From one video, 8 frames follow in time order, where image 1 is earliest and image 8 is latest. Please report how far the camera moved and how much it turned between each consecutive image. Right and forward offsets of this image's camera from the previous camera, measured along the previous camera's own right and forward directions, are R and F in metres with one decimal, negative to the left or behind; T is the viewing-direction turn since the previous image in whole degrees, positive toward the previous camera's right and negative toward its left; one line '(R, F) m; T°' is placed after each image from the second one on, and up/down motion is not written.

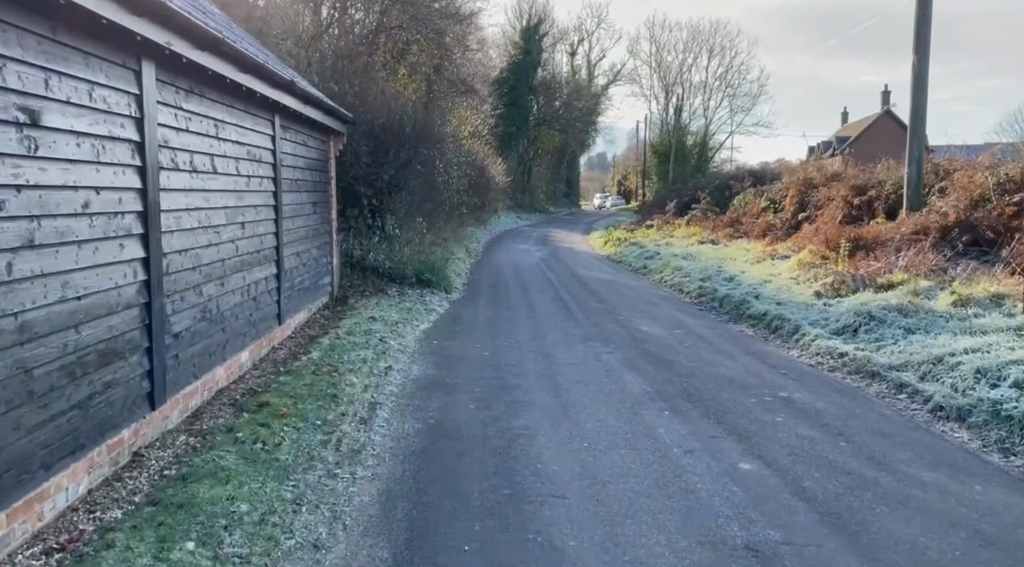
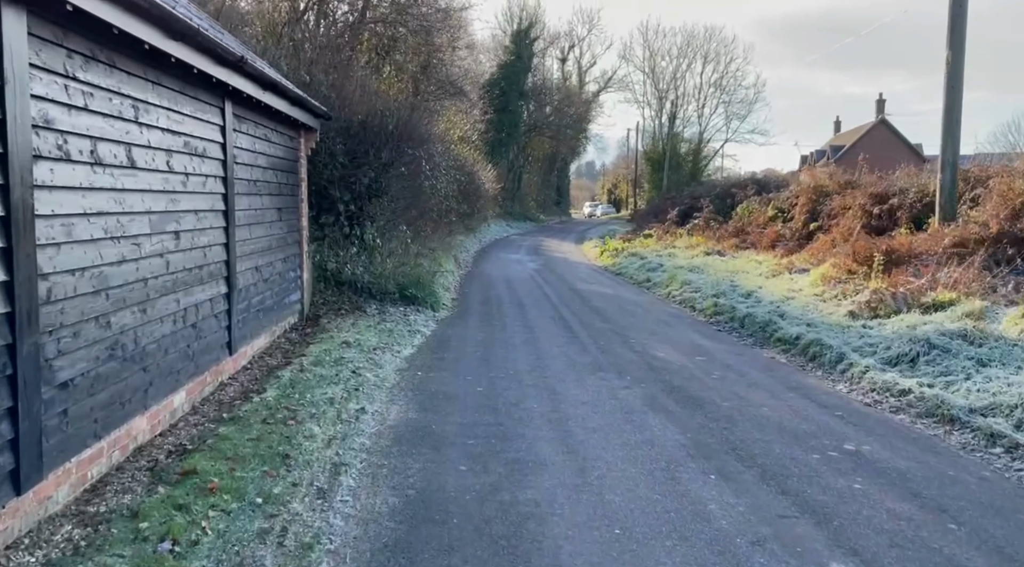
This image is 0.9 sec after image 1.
(-0.1, +1.7) m; +1°
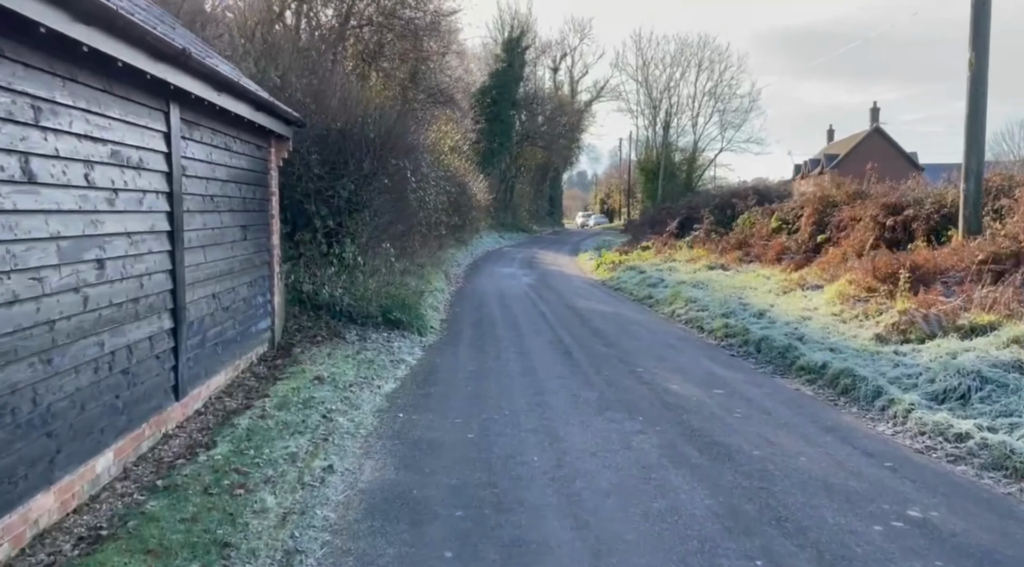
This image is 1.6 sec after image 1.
(0.0, +1.2) m; +1°
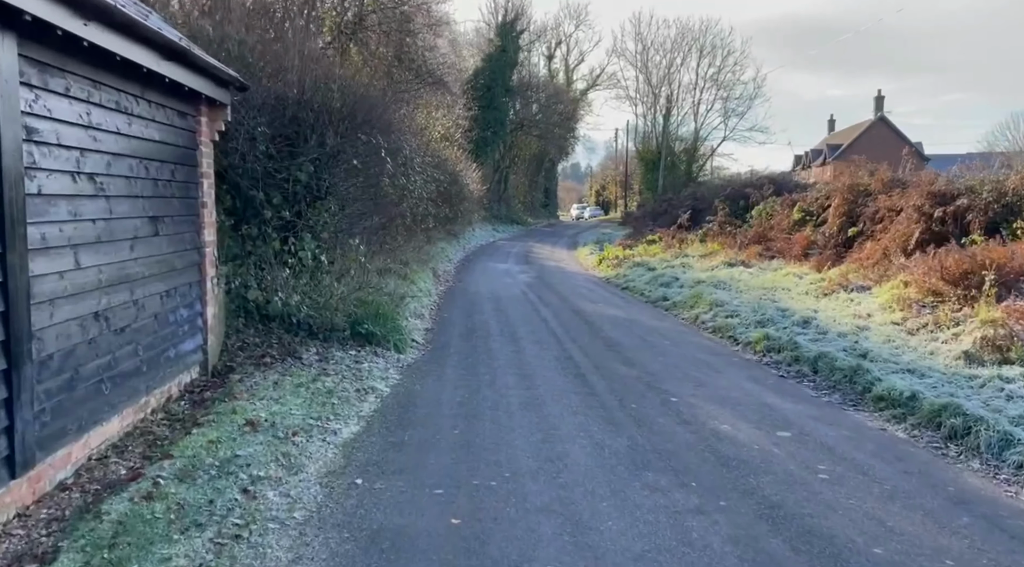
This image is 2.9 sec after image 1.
(-0.1, +2.3) m; 0°
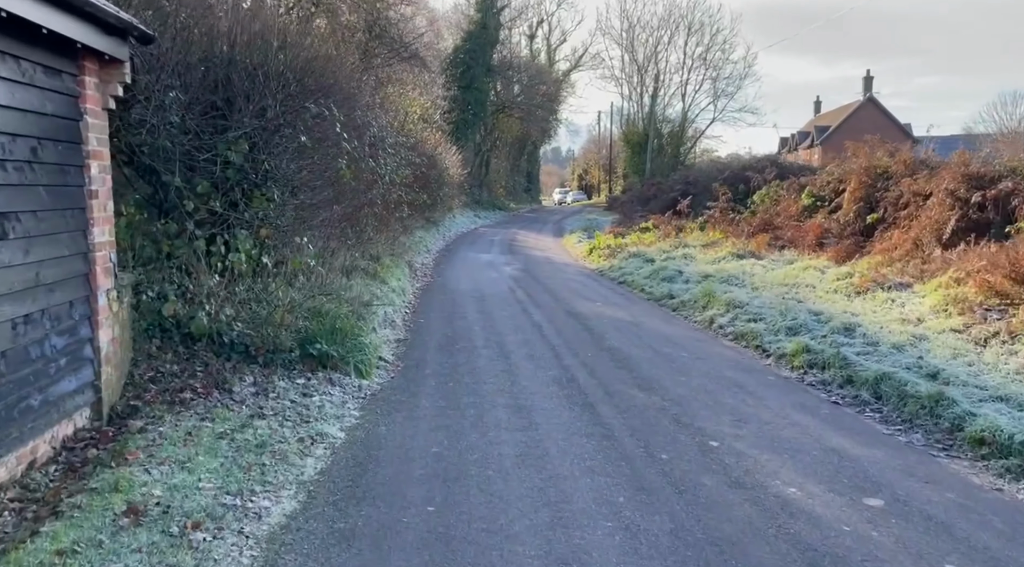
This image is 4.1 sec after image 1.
(-0.1, +2.0) m; +1°
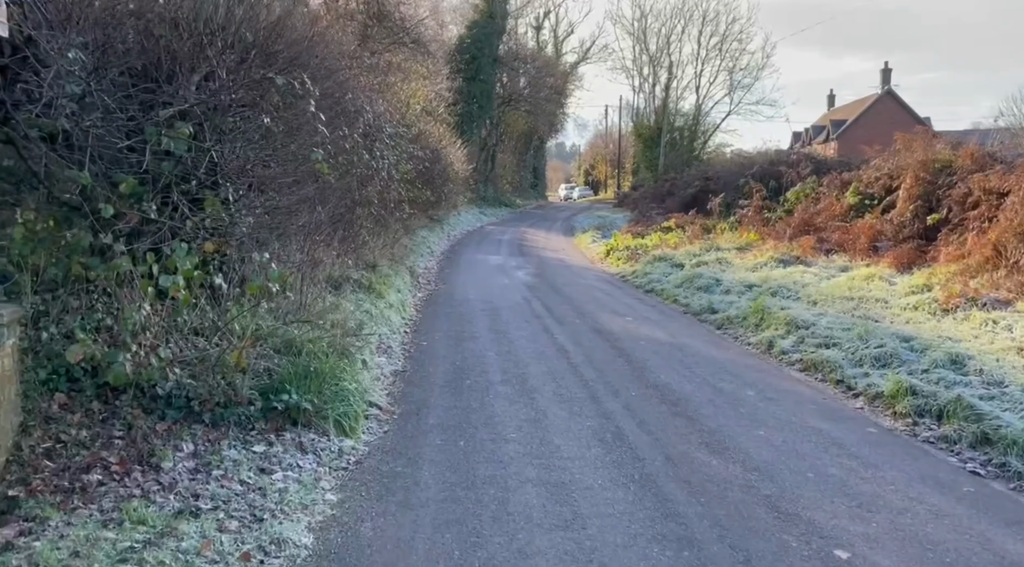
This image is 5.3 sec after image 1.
(-0.2, +2.0) m; 0°
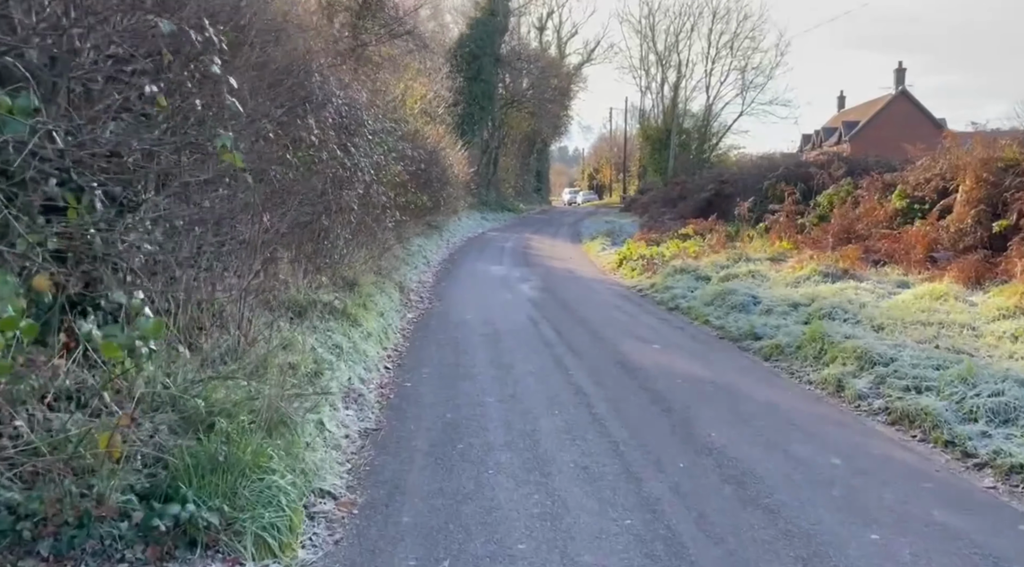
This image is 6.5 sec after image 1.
(0.0, +2.0) m; 0°
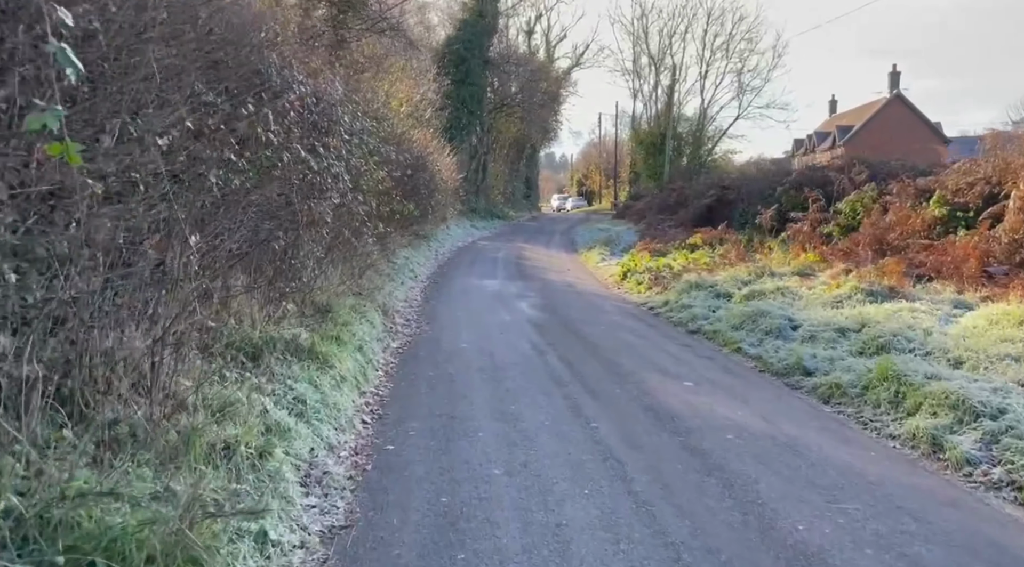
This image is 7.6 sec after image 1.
(-0.2, +1.7) m; +1°
